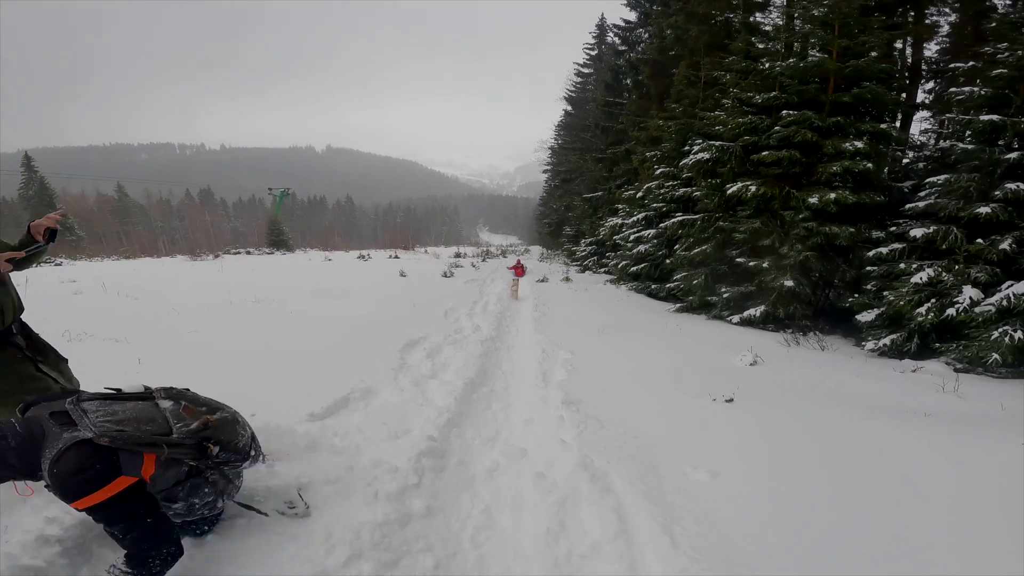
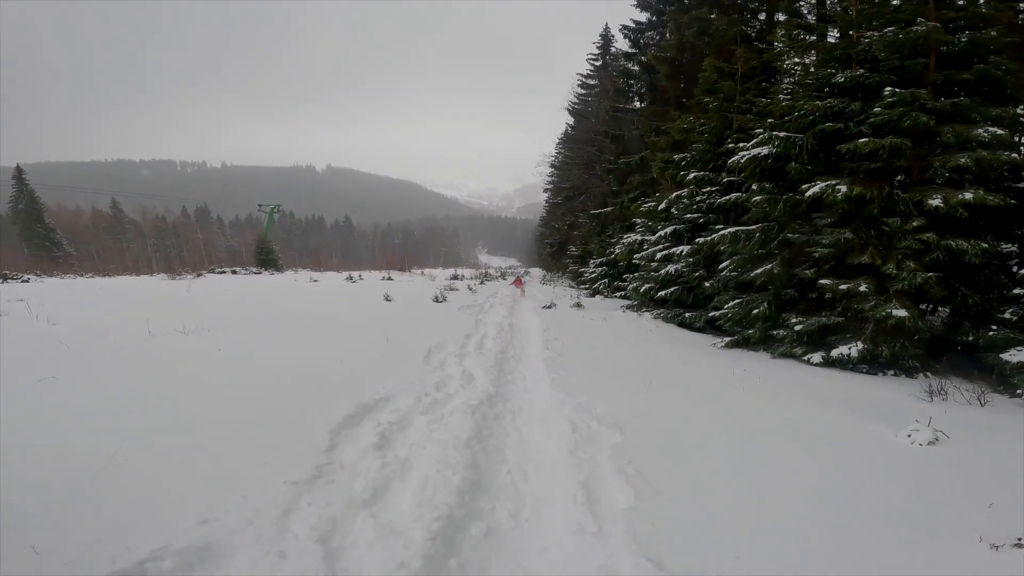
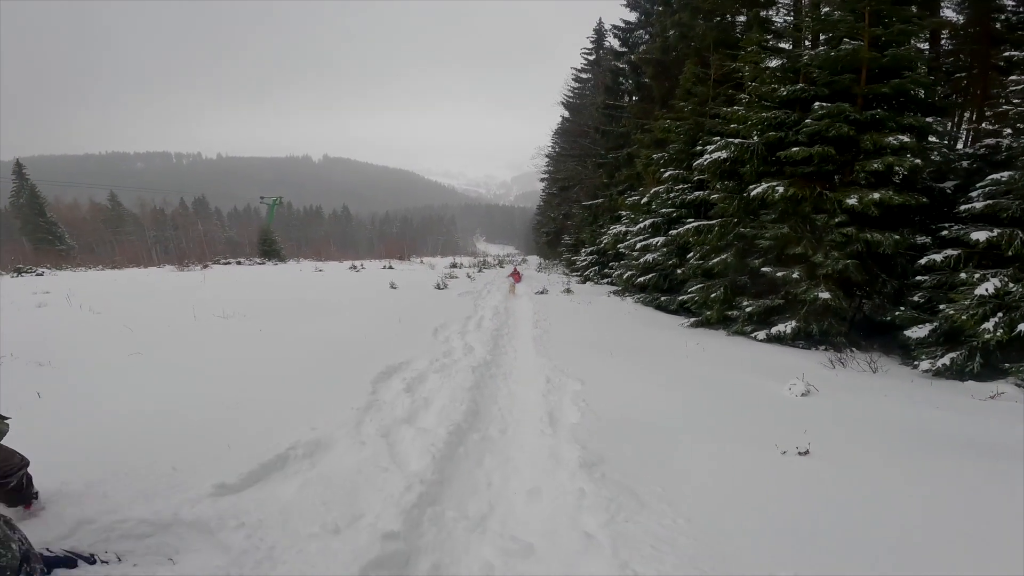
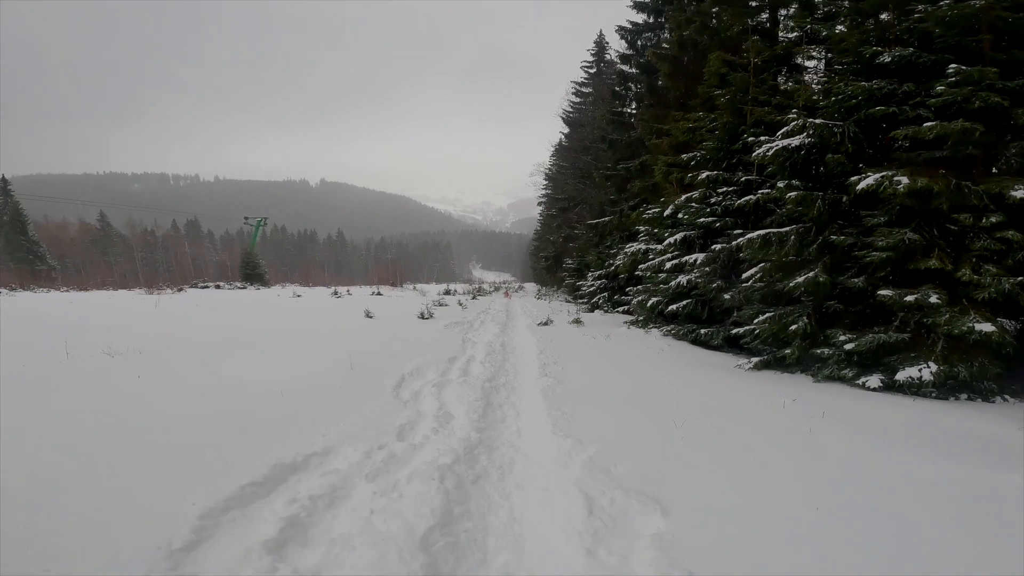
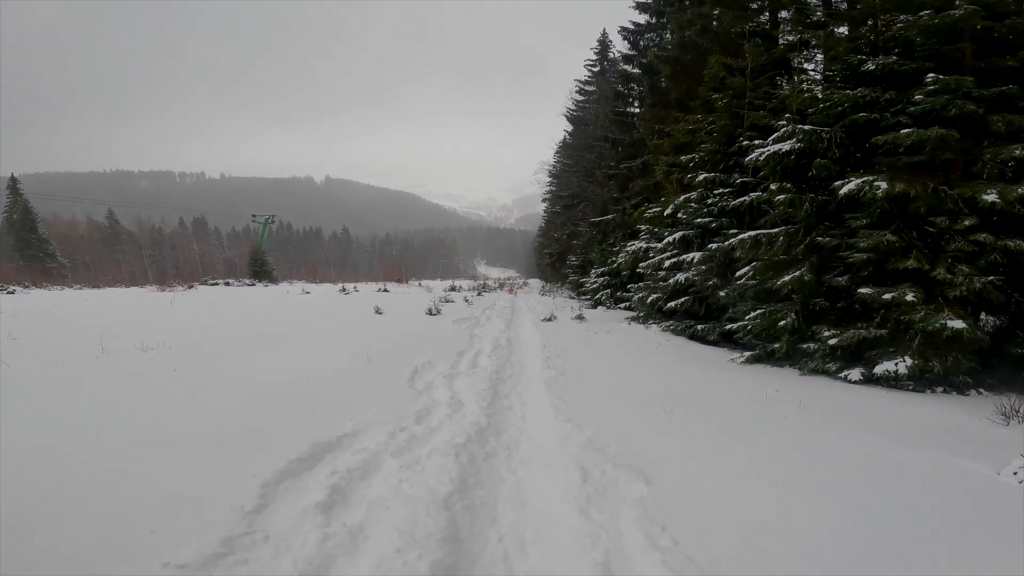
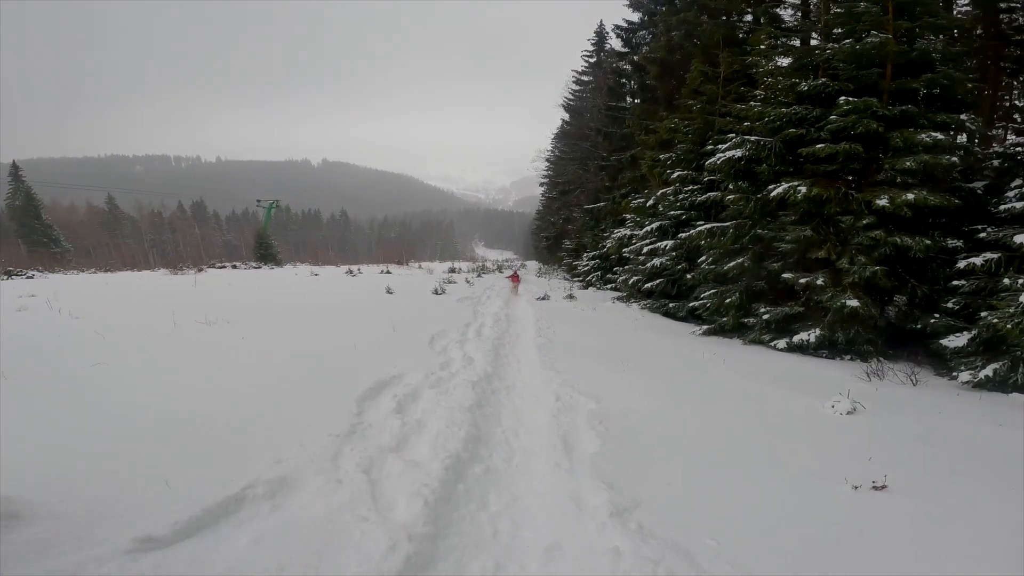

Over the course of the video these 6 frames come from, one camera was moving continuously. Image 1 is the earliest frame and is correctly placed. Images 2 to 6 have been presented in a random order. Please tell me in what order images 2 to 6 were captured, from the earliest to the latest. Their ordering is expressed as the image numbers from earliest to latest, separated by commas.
3, 6, 2, 5, 4
